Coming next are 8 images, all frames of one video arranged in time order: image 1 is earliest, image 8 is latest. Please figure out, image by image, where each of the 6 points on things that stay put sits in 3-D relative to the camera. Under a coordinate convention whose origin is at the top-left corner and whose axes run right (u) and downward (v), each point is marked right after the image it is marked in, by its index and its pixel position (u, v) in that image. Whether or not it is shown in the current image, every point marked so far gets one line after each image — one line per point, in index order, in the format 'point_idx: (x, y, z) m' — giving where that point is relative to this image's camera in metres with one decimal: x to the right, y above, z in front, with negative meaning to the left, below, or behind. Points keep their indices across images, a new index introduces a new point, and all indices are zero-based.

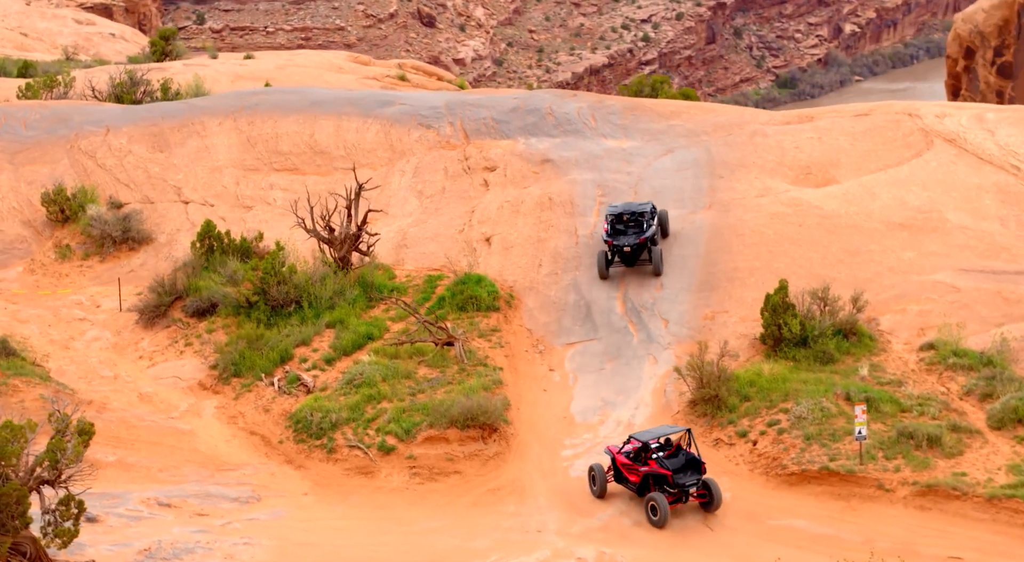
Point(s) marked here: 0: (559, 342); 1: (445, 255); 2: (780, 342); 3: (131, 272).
0: (+0.5, -0.7, +13.9) m
1: (-0.9, +0.4, +16.8) m
2: (+2.7, -0.6, +12.2) m
3: (-6.0, +0.1, +19.4) m
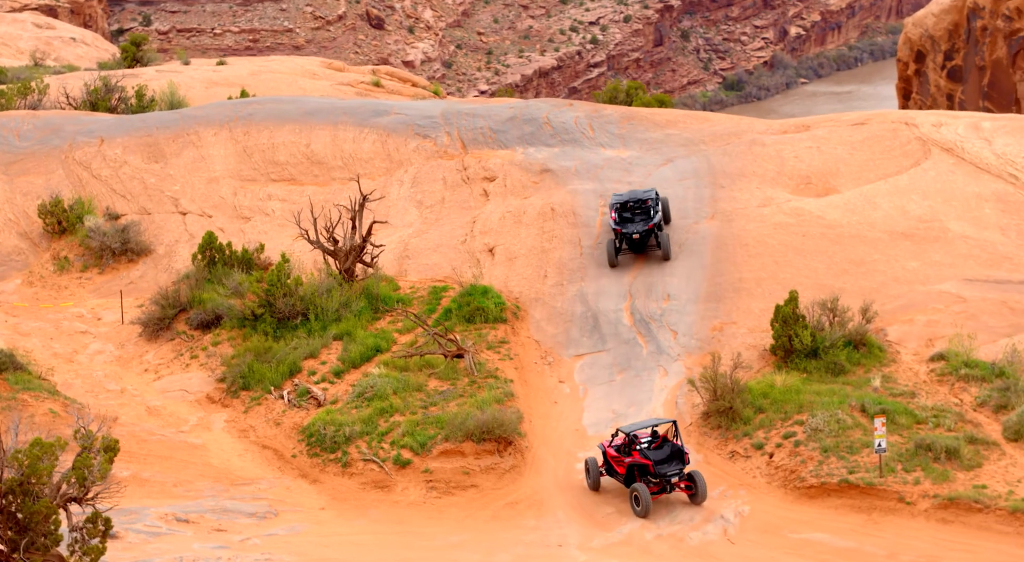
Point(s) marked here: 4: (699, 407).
0: (+0.6, -0.8, +13.9) m
1: (-0.9, +0.2, +16.8) m
2: (+2.8, -0.7, +12.3) m
3: (-5.9, -0.1, +19.3) m
4: (+1.8, -1.2, +12.0) m
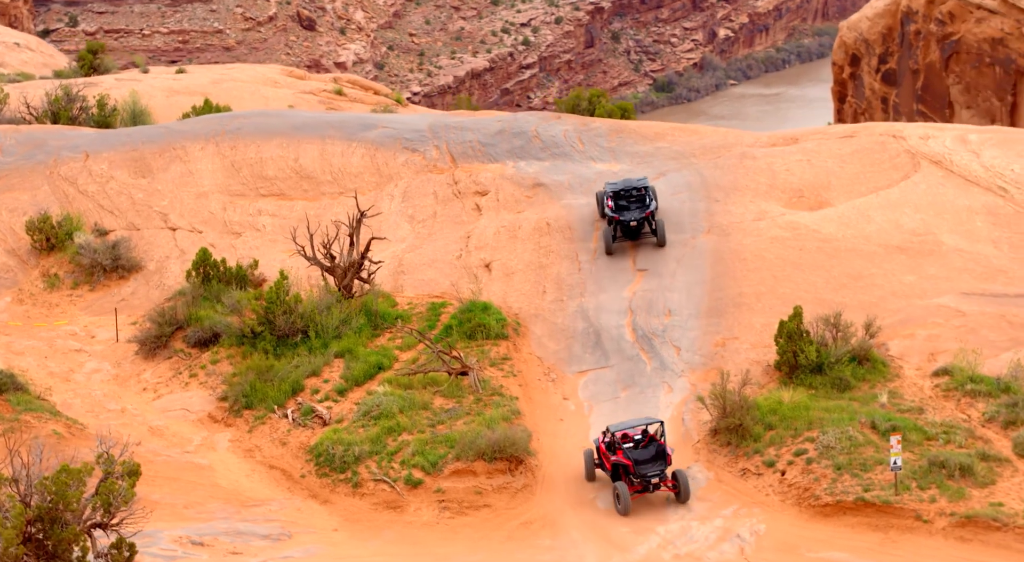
0: (+0.7, -1.0, +13.9) m
1: (-0.9, 0.0, +16.8) m
2: (+2.8, -0.9, +12.4) m
3: (-6.0, -0.3, +19.2) m
4: (+1.9, -1.4, +12.0) m
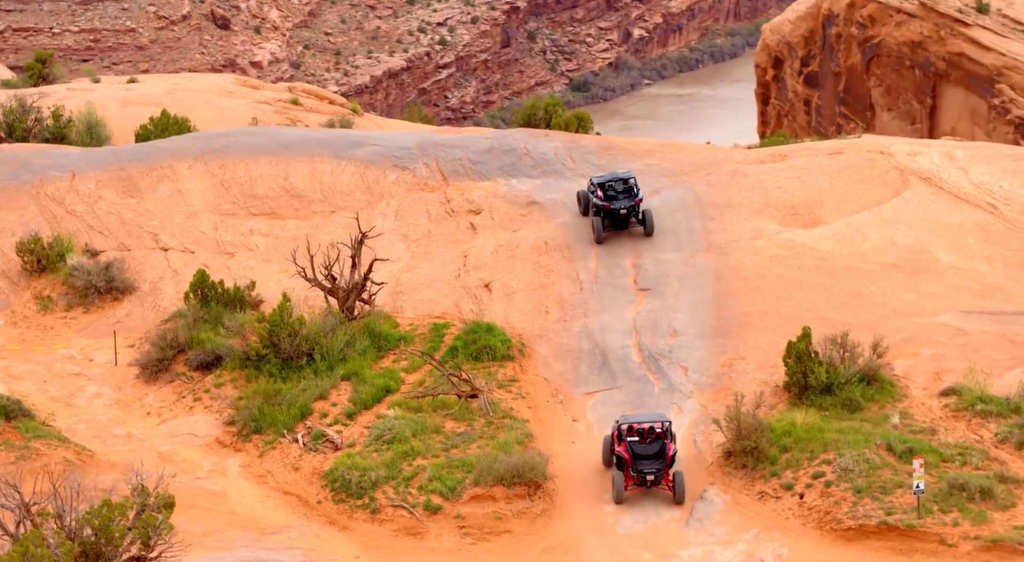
0: (+0.8, -1.3, +14.0) m
1: (-0.9, -0.3, +16.9) m
2: (+3.0, -1.1, +12.5) m
3: (-6.1, -0.7, +19.2) m
4: (+2.1, -1.6, +12.2) m
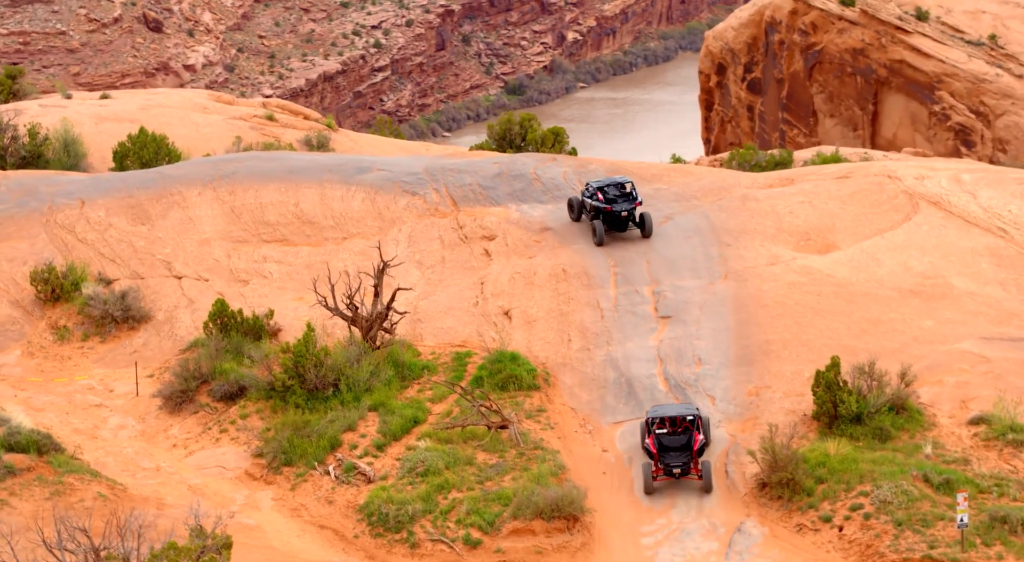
0: (+1.1, -1.6, +14.2) m
1: (-0.7, -0.7, +17.0) m
2: (+3.3, -1.4, +12.7) m
3: (-5.8, -1.1, +19.2) m
4: (+2.4, -1.9, +12.3) m
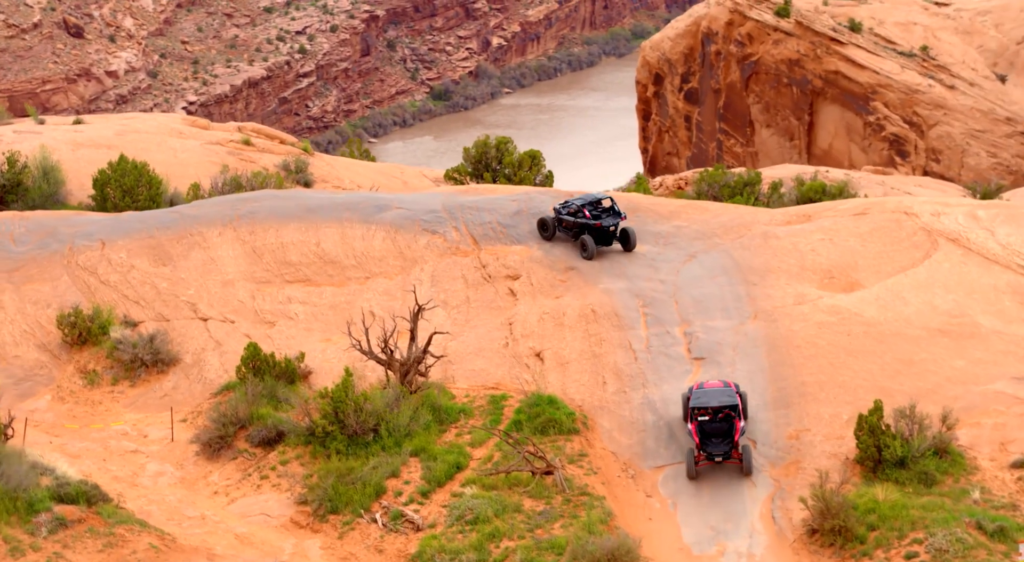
0: (+1.6, -2.1, +14.3) m
1: (-0.2, -1.3, +17.2) m
2: (+3.8, -1.9, +12.9) m
3: (-5.4, -1.8, +19.3) m
4: (+2.9, -2.4, +12.5) m
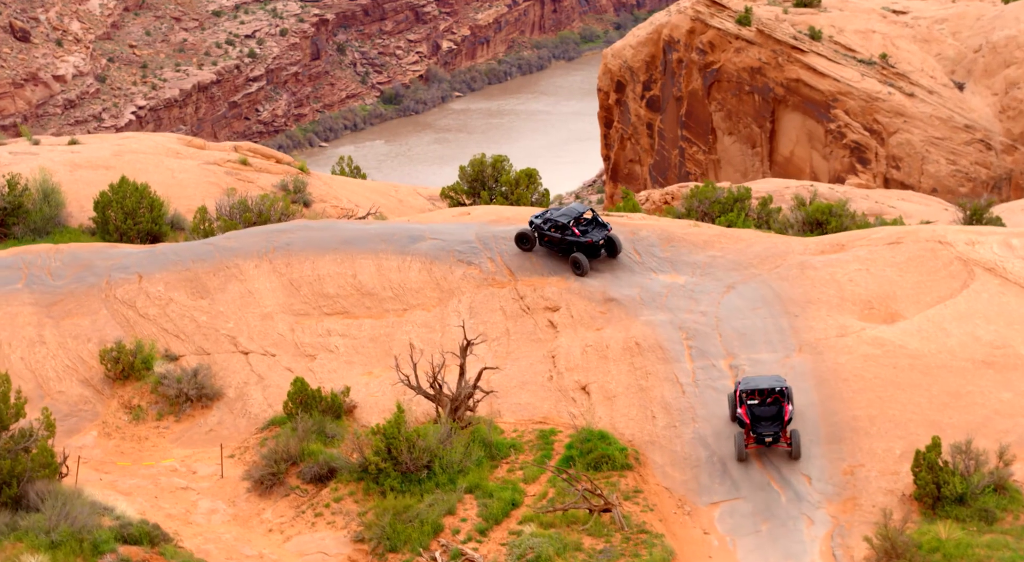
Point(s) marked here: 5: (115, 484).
0: (+2.2, -2.6, +14.4) m
1: (+0.5, -1.8, +17.3) m
2: (+4.5, -2.3, +13.0) m
3: (-4.7, -2.3, +19.4) m
4: (+3.6, -2.8, +12.6) m
5: (-5.4, -2.8, +17.1) m
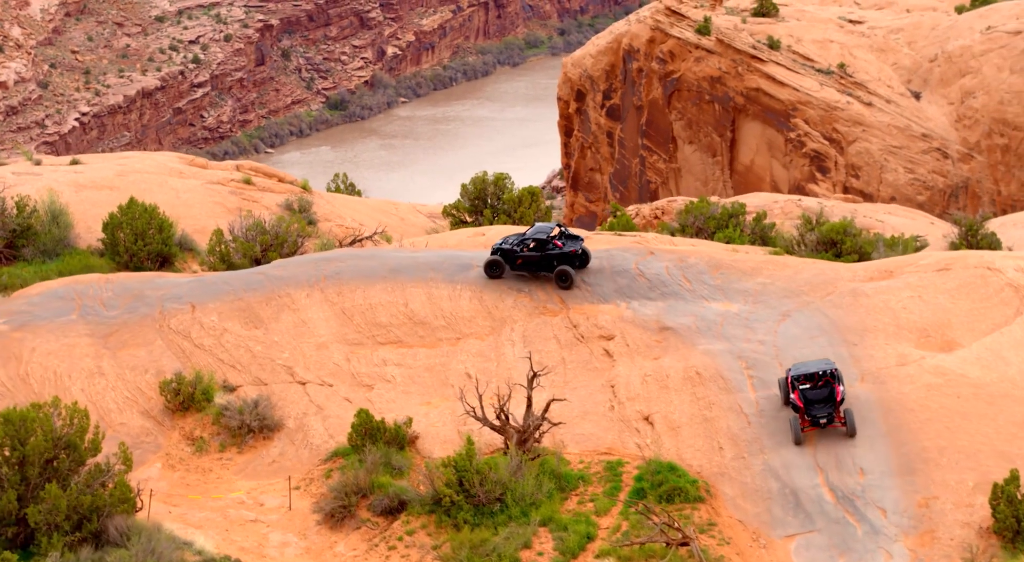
0: (+3.1, -3.0, +14.6) m
1: (+1.4, -2.2, +17.5) m
2: (+5.3, -2.7, +13.1) m
3: (-3.8, -2.9, +19.6) m
4: (+4.4, -3.2, +12.7) m
5: (-4.5, -3.3, +17.3) m
